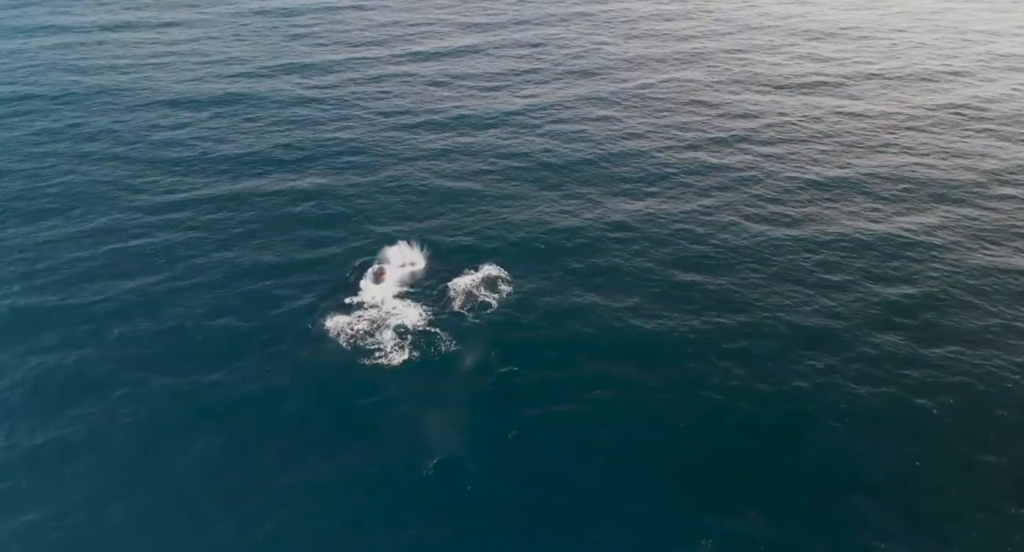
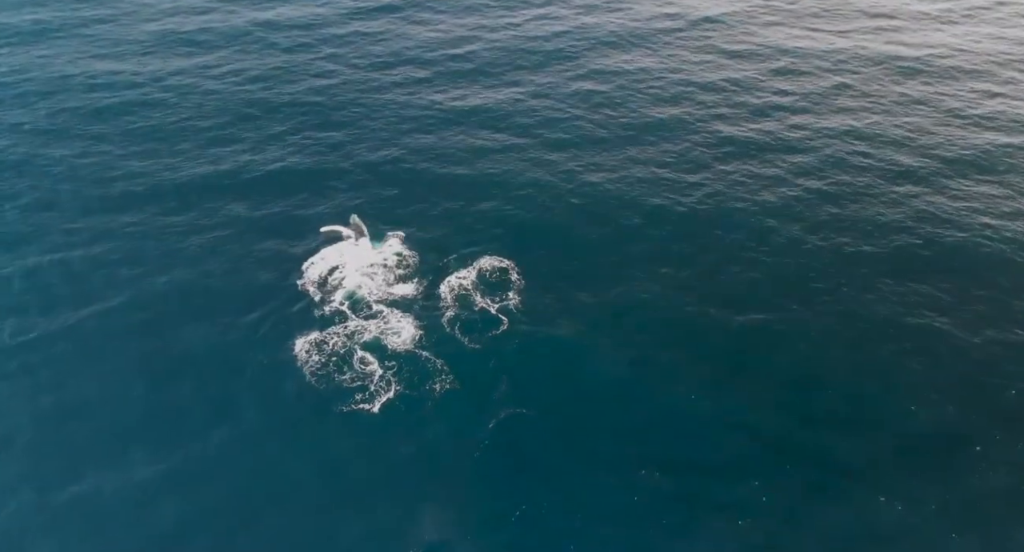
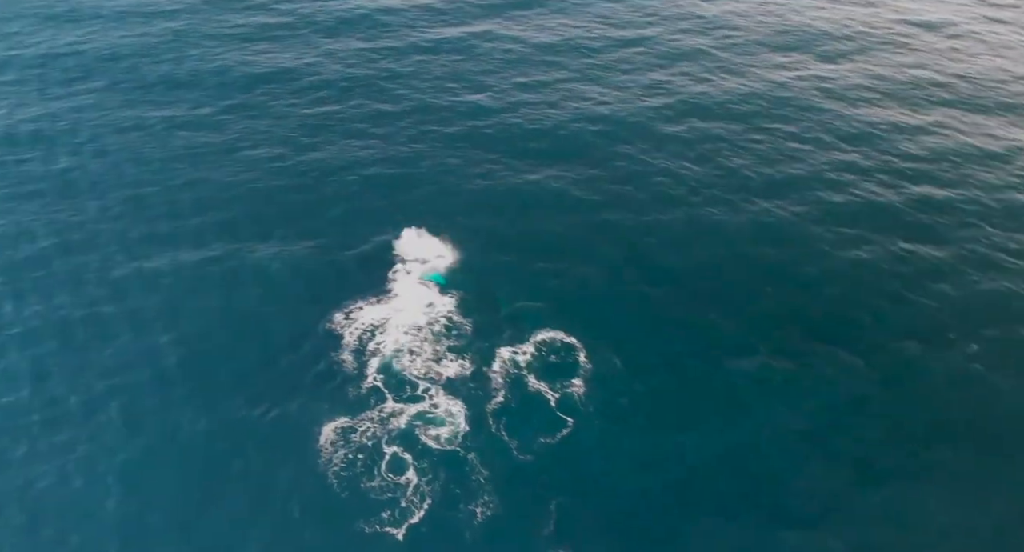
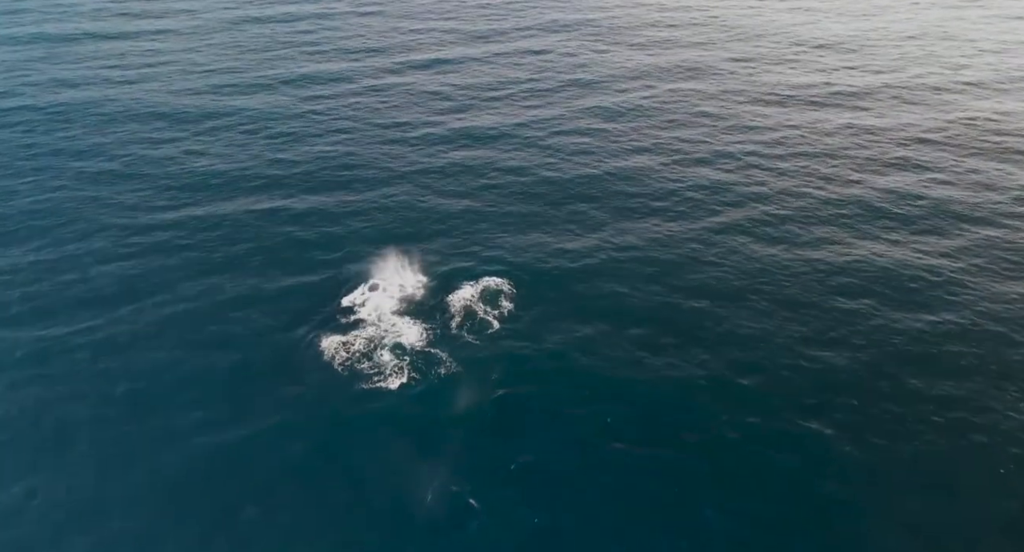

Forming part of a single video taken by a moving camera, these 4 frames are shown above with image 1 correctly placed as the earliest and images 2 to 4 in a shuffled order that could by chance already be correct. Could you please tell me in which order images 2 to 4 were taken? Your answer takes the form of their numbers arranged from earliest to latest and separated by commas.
4, 2, 3
